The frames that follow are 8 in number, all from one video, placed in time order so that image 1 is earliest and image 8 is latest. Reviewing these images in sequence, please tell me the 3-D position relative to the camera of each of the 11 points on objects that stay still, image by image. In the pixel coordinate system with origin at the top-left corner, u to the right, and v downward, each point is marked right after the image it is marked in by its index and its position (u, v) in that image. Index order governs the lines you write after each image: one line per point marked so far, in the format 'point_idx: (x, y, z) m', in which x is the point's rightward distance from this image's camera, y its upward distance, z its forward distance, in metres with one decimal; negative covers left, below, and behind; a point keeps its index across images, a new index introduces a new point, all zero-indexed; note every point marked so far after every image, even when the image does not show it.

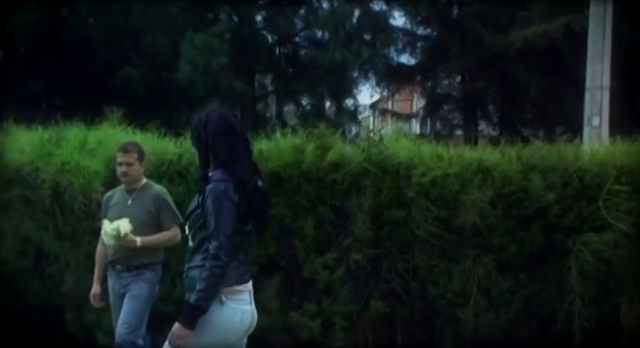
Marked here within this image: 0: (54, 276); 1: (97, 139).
0: (-2.3, -0.9, +5.8) m
1: (-1.9, +0.3, +6.0) m
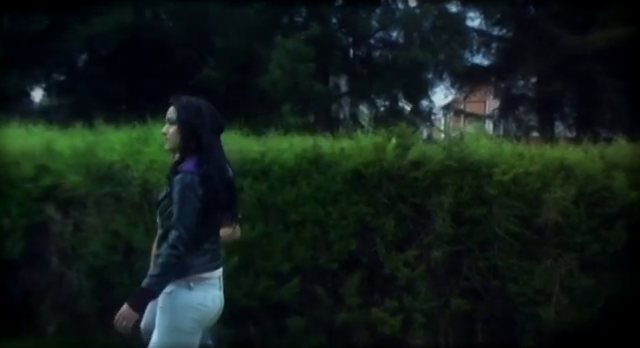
0: (-1.6, -0.8, +6.0) m
1: (-1.2, +0.3, +6.2) m
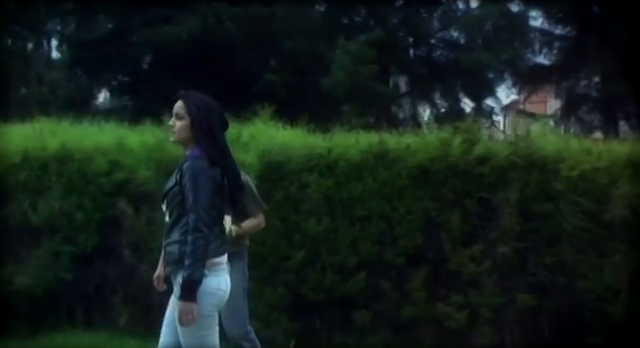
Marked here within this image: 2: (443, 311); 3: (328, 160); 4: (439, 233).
0: (-1.0, -0.8, +6.1) m
1: (-0.6, +0.4, +6.3) m
2: (+1.1, -1.2, +6.0) m
3: (+0.1, +0.1, +6.2) m
4: (+1.1, -0.5, +6.1) m
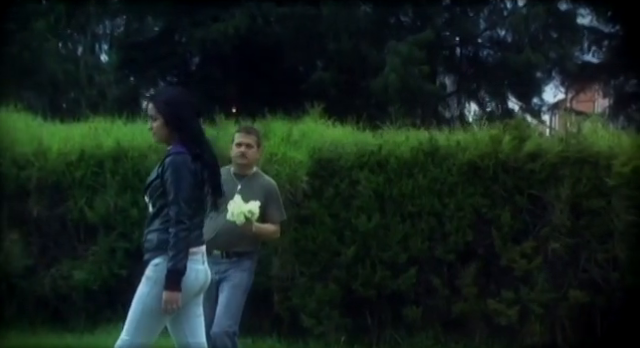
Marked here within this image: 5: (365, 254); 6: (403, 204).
0: (-0.5, -0.8, +6.2) m
1: (-0.2, +0.4, +6.4) m
2: (+1.5, -1.2, +6.1) m
3: (+0.5, +0.2, +6.2) m
4: (+1.5, -0.5, +6.1) m
5: (+0.4, -0.7, +6.1) m
6: (+0.7, -0.3, +6.2) m
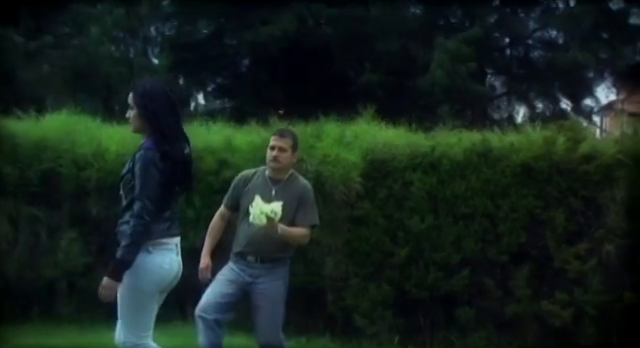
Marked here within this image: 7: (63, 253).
0: (0.0, -0.8, +6.2) m
1: (+0.3, +0.4, +6.4) m
2: (+2.0, -1.2, +6.1) m
3: (+1.0, +0.1, +6.2) m
4: (+2.0, -0.5, +6.1) m
5: (+0.9, -0.7, +6.2) m
6: (+1.2, -0.3, +6.2) m
7: (-2.4, -0.7, +6.4) m
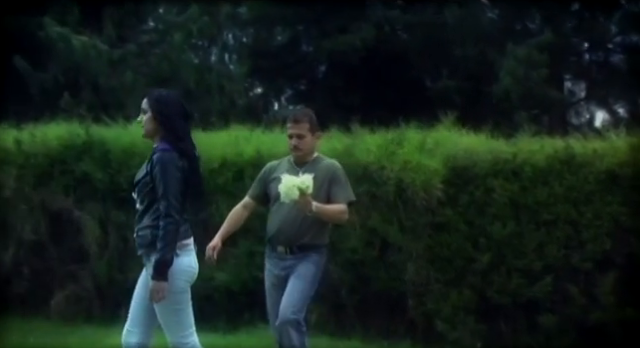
0: (+0.7, -0.8, +6.3) m
1: (+1.1, +0.3, +6.5) m
2: (+2.7, -1.3, +6.0) m
3: (+1.8, +0.1, +6.3) m
4: (+2.7, -0.6, +6.1) m
5: (+1.6, -0.8, +6.2) m
6: (+2.0, -0.3, +6.2) m
7: (-1.6, -0.8, +6.6) m
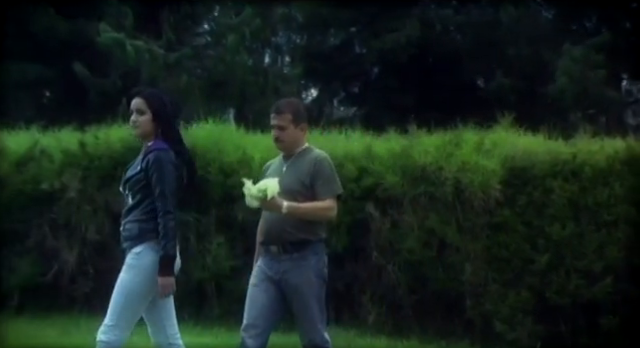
0: (+1.2, -0.8, +6.3) m
1: (+1.6, +0.3, +6.5) m
2: (+3.3, -1.3, +6.0) m
3: (+2.3, +0.1, +6.2) m
4: (+3.3, -0.6, +6.0) m
5: (+2.2, -0.8, +6.2) m
6: (+2.5, -0.3, +6.2) m
7: (-1.1, -0.8, +6.7) m
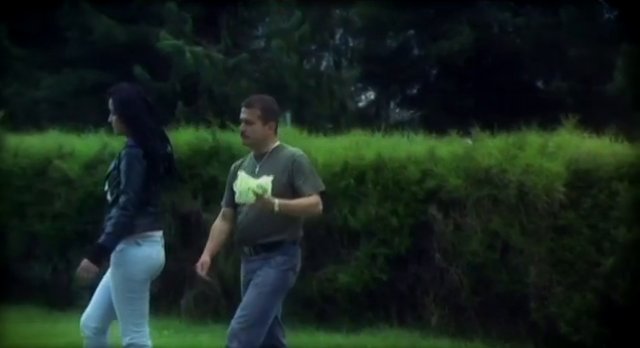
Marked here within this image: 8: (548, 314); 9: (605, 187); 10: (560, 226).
0: (+1.8, -0.9, +6.3) m
1: (+2.2, +0.3, +6.5) m
2: (+3.8, -1.3, +5.9) m
3: (+2.9, +0.1, +6.2) m
4: (+3.8, -0.6, +5.9) m
5: (+2.7, -0.8, +6.2) m
6: (+3.1, -0.4, +6.1) m
7: (-0.5, -0.8, +6.8) m
8: (+2.1, -1.3, +6.3) m
9: (+2.6, -0.1, +6.2) m
10: (+2.2, -0.5, +6.2) m
